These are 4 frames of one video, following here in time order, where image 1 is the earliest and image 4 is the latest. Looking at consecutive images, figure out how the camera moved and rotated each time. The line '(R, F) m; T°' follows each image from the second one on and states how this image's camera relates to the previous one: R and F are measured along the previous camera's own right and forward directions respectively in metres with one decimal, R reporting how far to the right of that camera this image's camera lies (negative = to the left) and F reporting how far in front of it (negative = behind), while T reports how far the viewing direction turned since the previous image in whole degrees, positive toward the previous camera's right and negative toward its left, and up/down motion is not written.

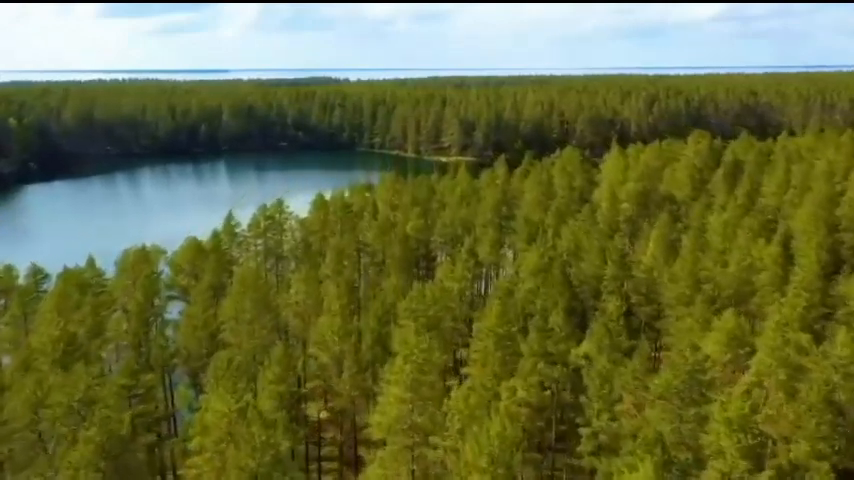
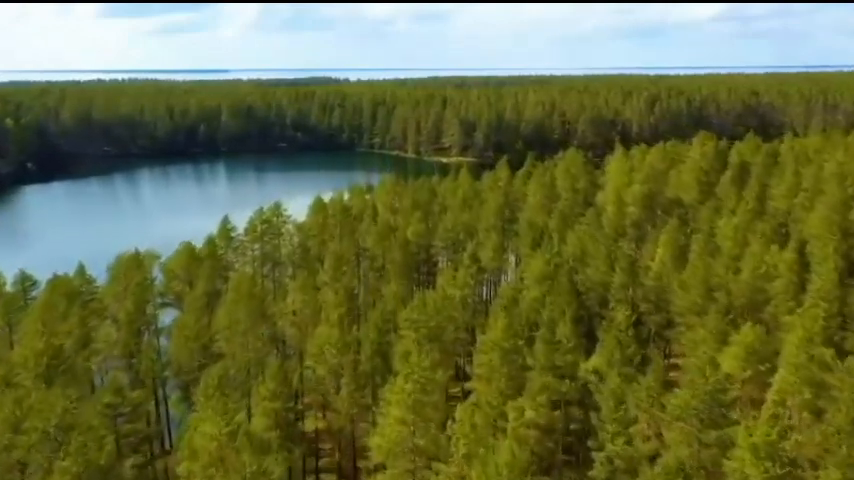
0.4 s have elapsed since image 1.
(0.0, +0.7) m; 0°
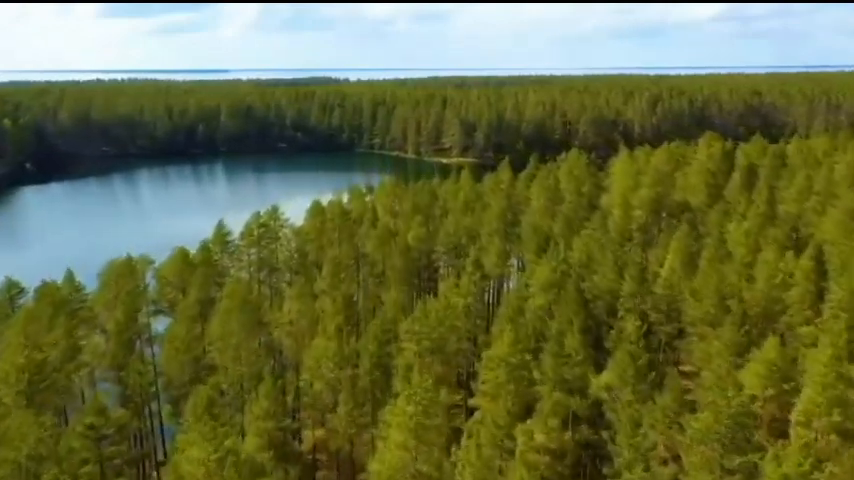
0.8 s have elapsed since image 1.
(0.0, +0.7) m; 0°
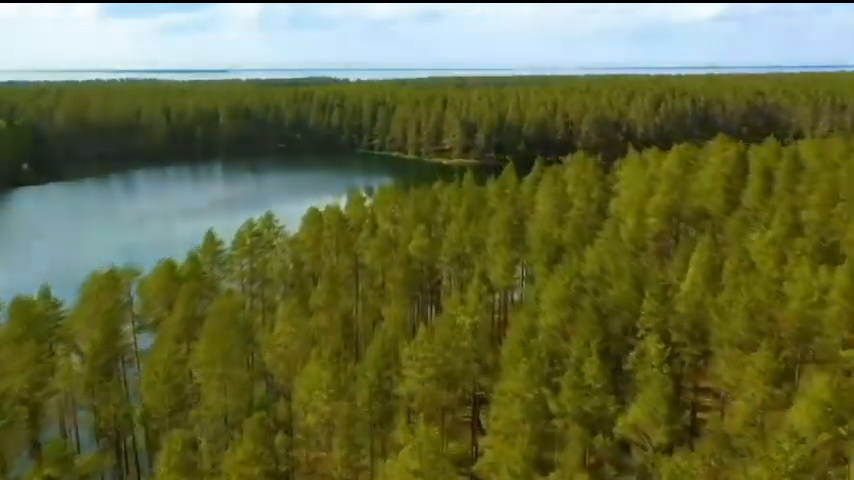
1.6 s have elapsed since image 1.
(-0.1, +1.5) m; 0°
